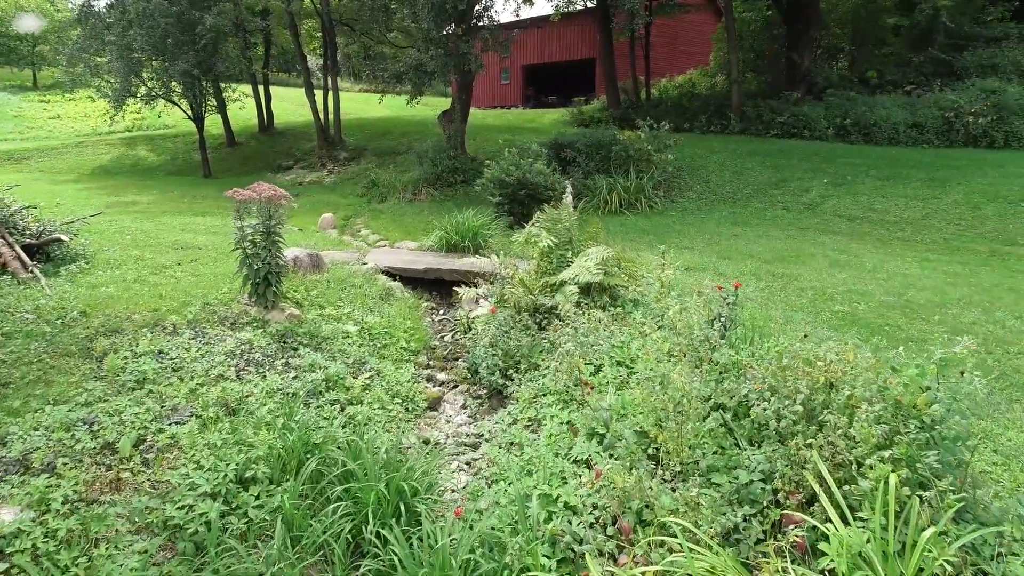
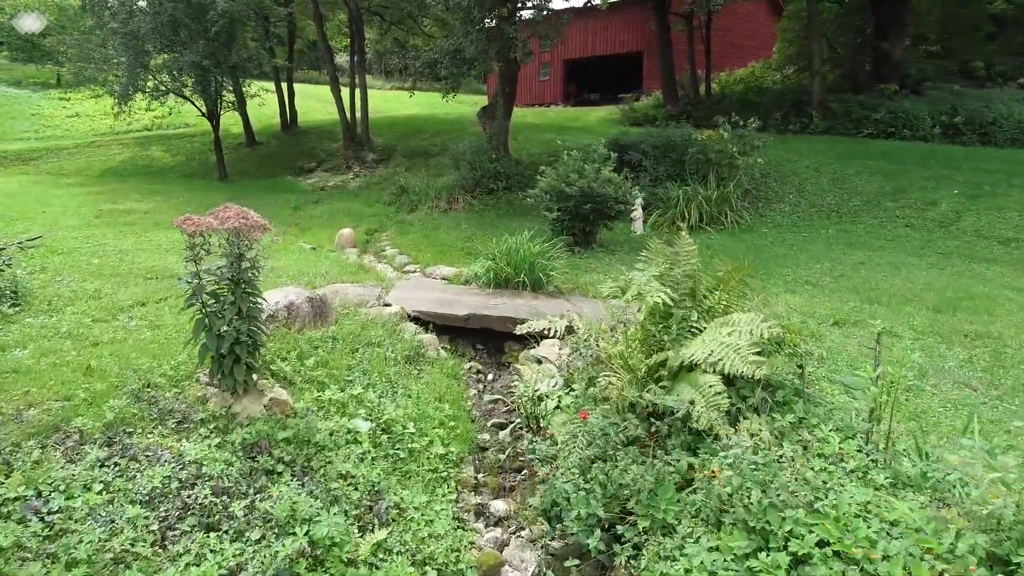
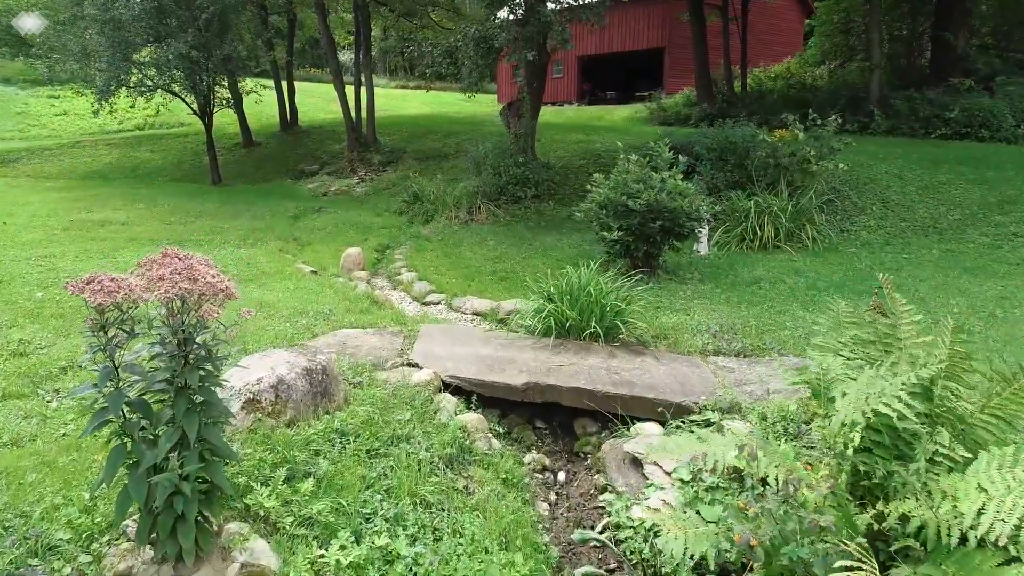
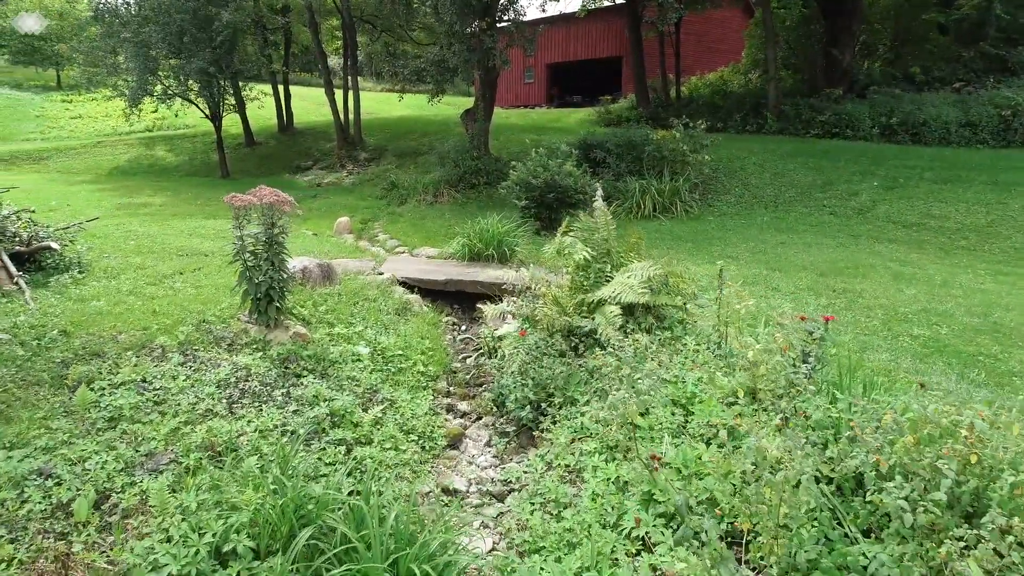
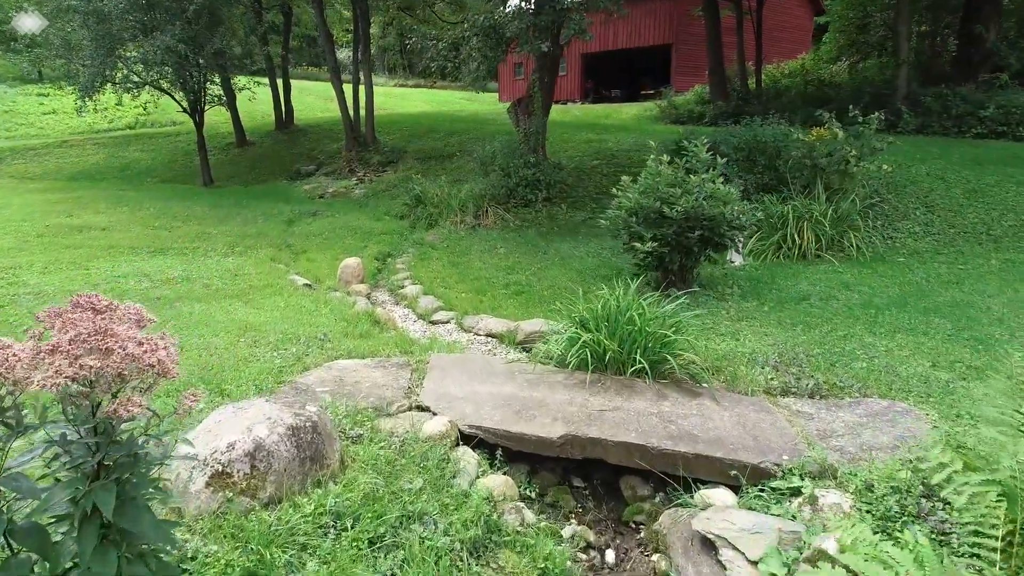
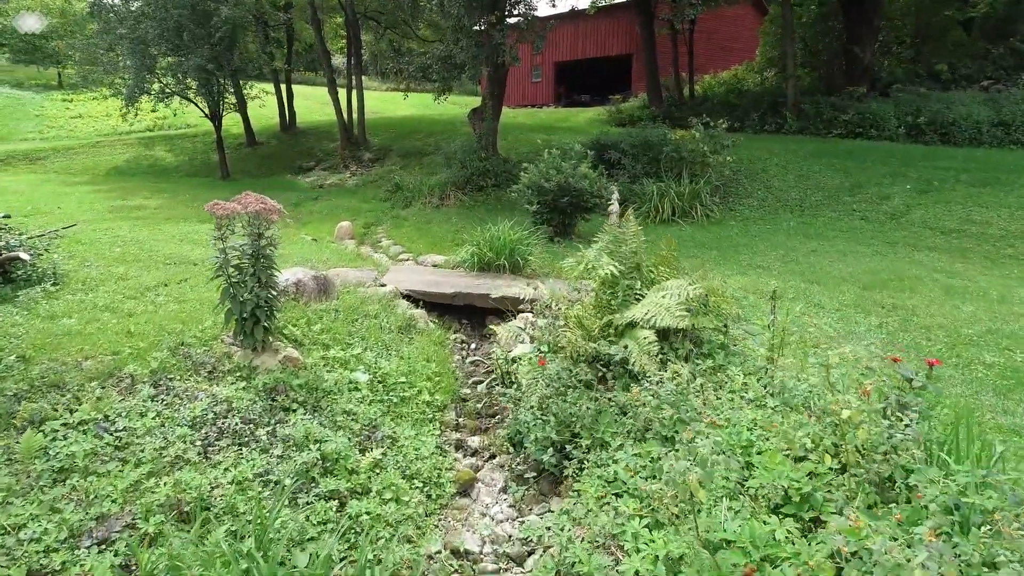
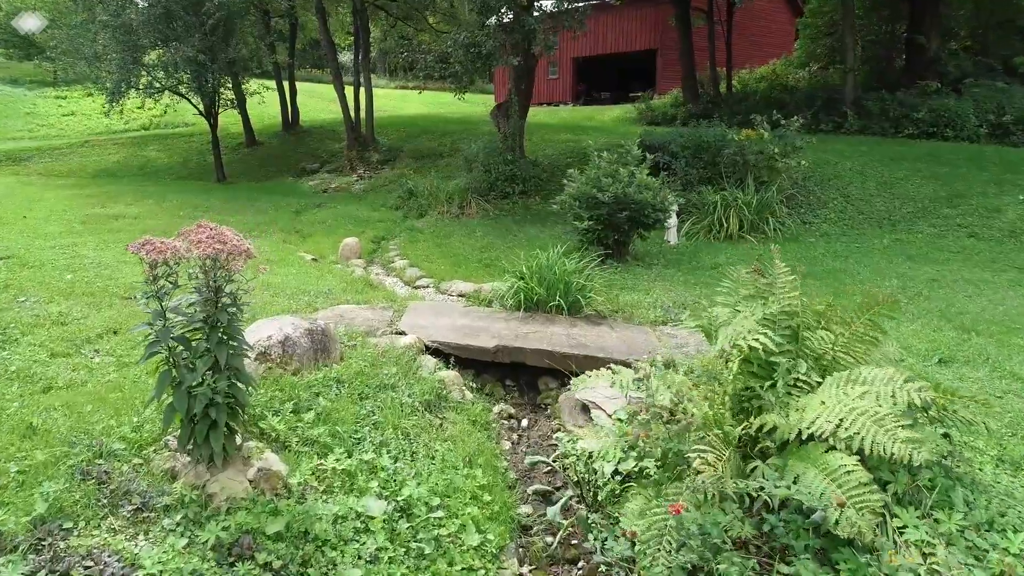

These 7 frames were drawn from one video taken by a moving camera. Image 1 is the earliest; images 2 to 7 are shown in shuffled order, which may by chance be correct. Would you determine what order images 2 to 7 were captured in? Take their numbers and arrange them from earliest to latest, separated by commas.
4, 6, 2, 7, 3, 5
